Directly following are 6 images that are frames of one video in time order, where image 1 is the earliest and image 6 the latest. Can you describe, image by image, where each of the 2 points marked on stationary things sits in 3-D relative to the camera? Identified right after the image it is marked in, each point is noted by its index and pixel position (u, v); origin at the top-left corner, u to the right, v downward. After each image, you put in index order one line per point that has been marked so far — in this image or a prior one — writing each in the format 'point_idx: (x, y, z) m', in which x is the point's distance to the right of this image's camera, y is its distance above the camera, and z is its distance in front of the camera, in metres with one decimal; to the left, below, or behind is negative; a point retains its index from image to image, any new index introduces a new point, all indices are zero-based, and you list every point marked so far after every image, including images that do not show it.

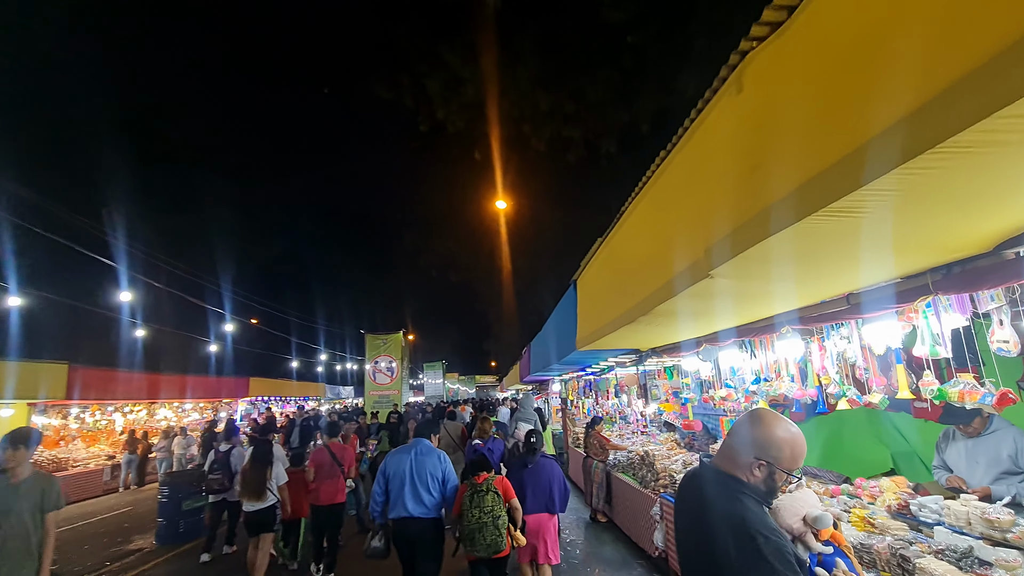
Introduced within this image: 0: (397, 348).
0: (-3.9, -2.1, +16.9) m
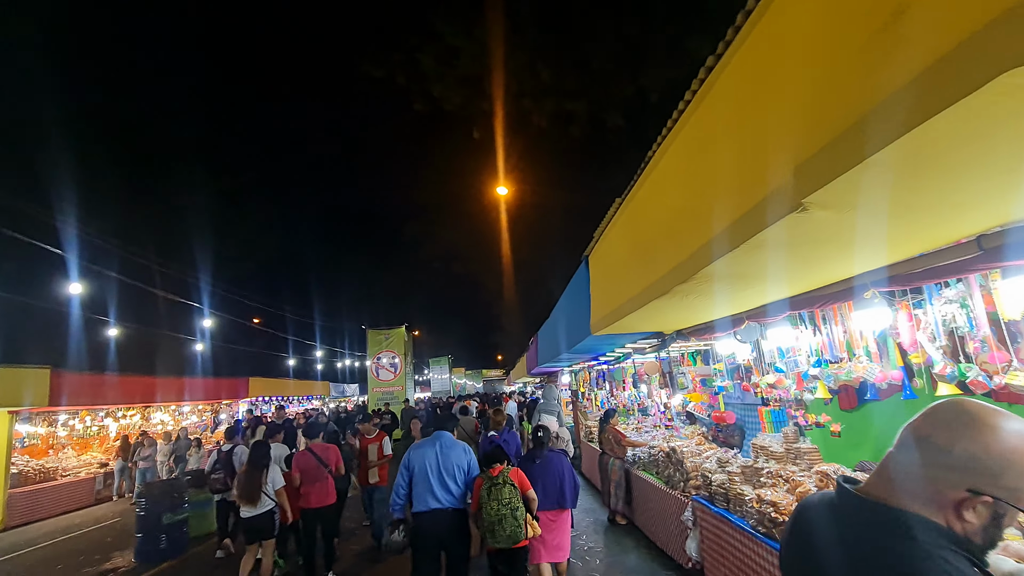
0: (-3.7, -1.9, +16.3) m
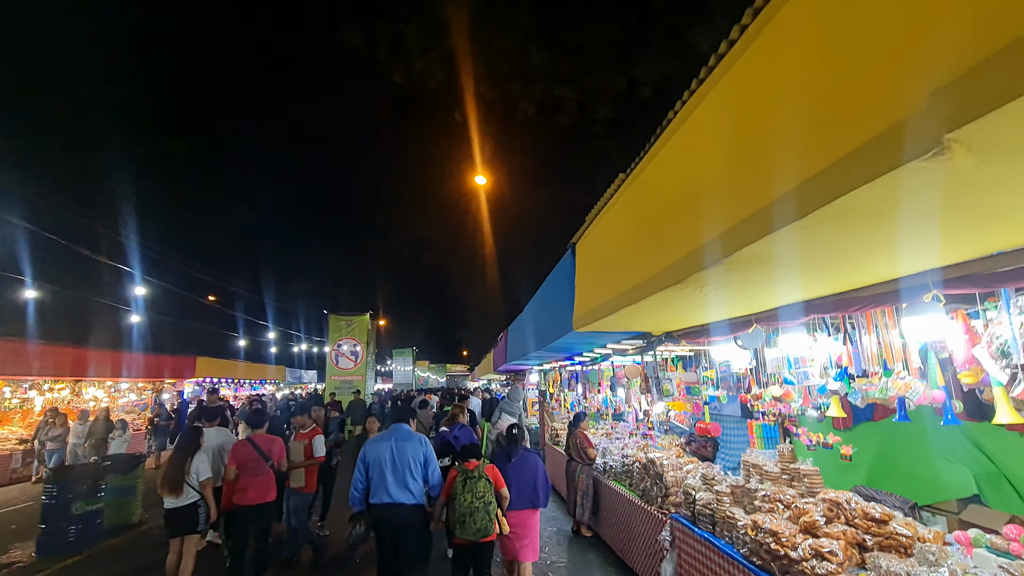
0: (-4.7, -1.4, +15.5) m
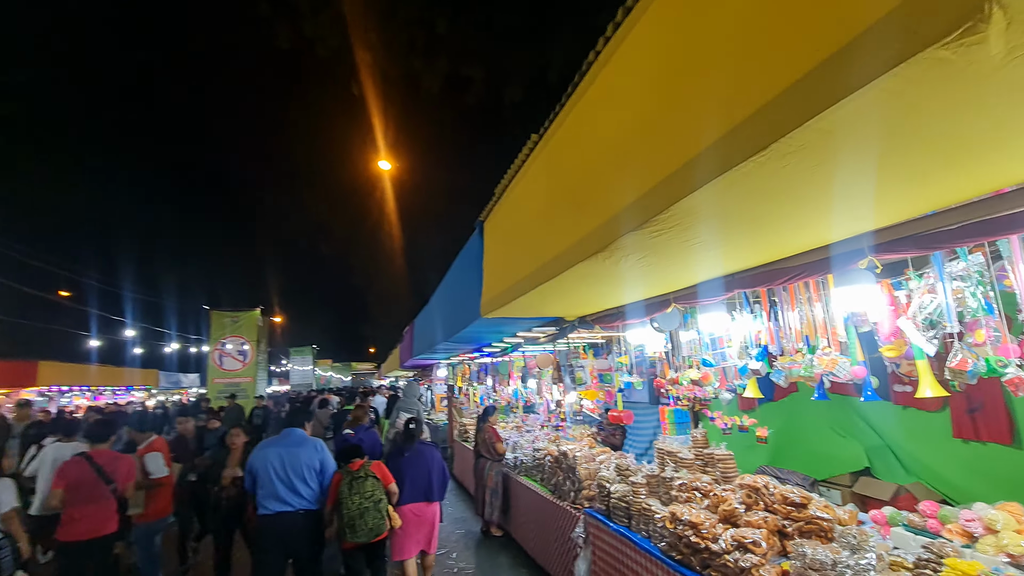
0: (-7.5, -1.1, +14.0) m
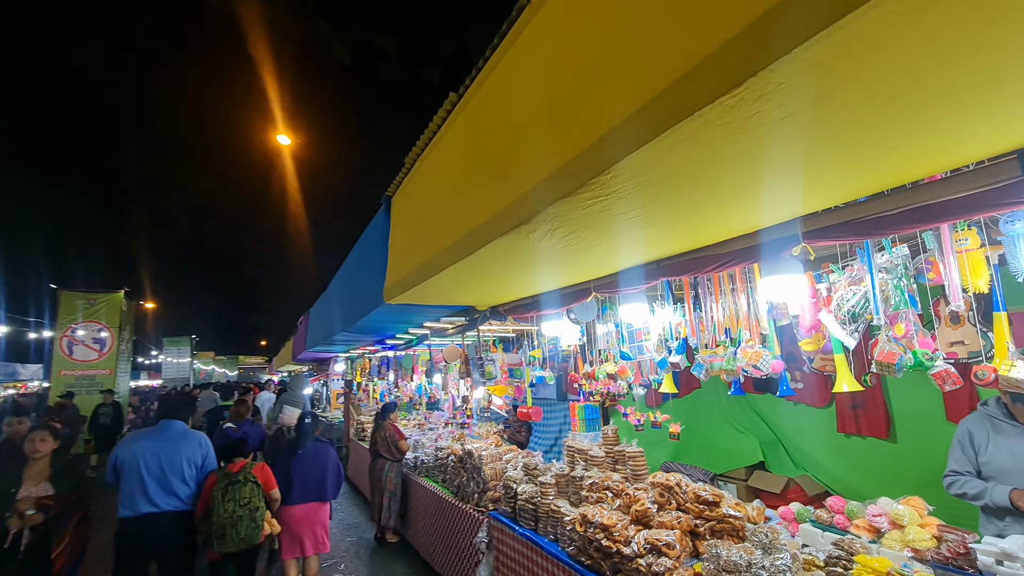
0: (-9.9, -0.6, +12.0) m
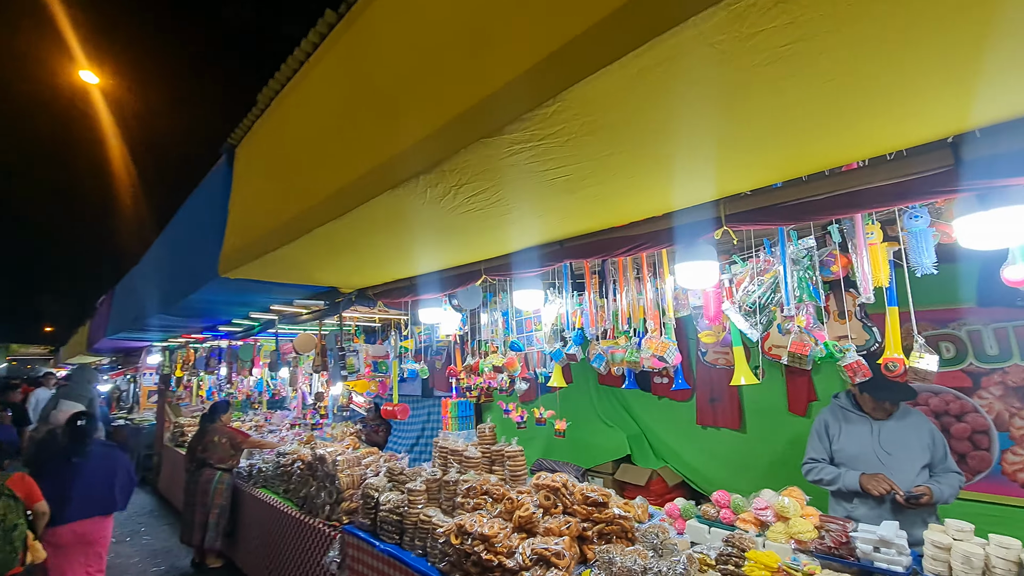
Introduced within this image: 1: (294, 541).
0: (-12.7, +0.2, +8.5) m
1: (-1.6, -1.9, +3.7) m
